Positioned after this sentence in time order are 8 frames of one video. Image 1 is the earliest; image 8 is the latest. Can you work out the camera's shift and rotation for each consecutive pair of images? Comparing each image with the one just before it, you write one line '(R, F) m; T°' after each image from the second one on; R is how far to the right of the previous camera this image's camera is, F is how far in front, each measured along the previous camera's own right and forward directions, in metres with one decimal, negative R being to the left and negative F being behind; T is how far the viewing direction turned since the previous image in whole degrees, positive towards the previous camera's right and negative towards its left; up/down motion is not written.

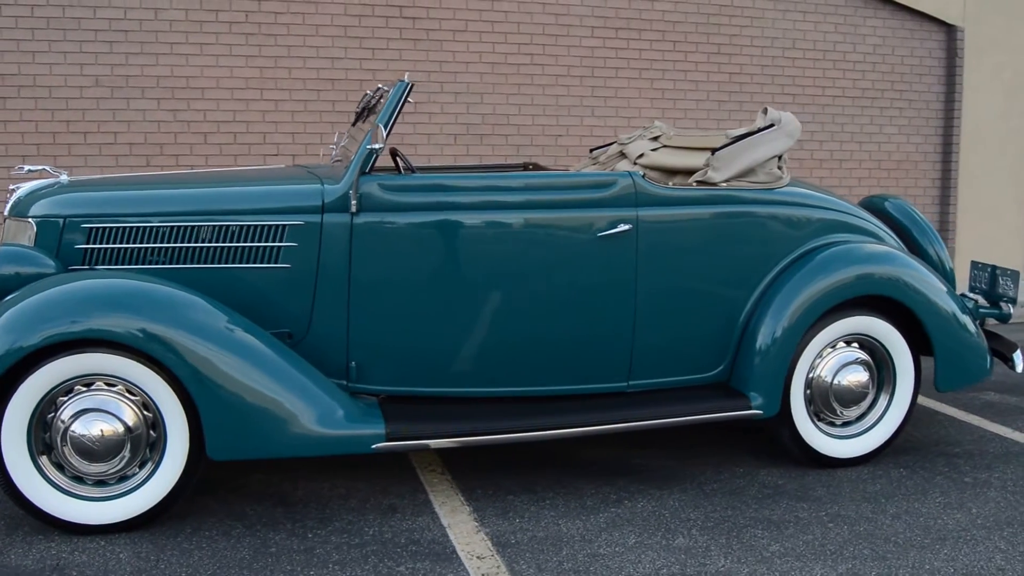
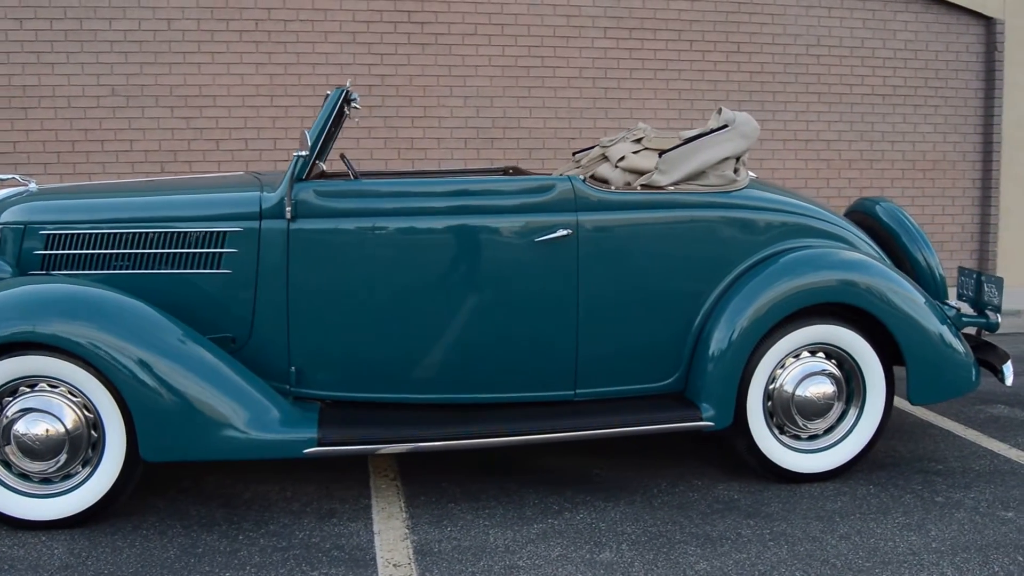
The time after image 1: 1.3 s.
(+0.6, +0.1) m; -5°
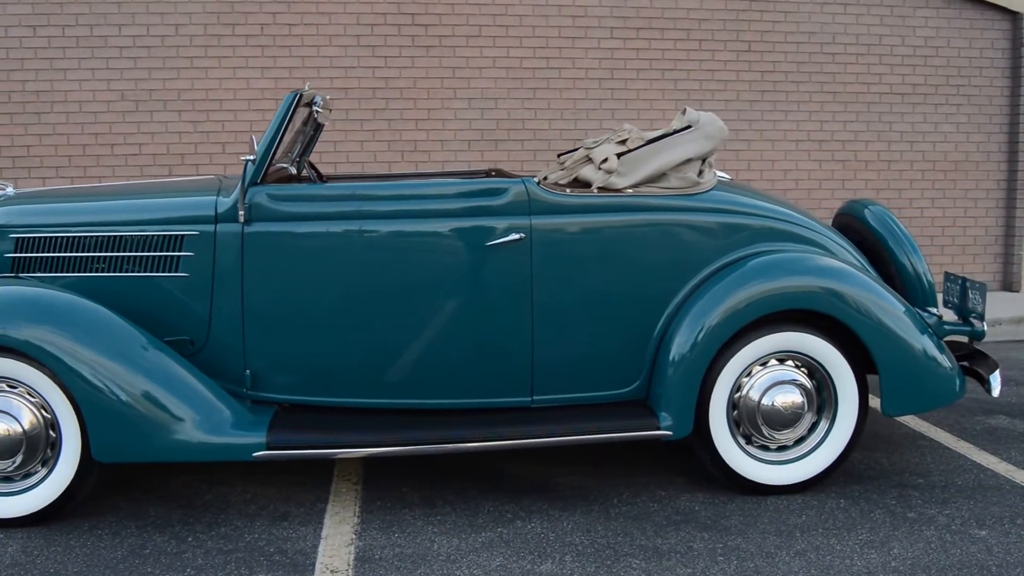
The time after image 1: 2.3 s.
(+0.4, +0.1) m; -4°
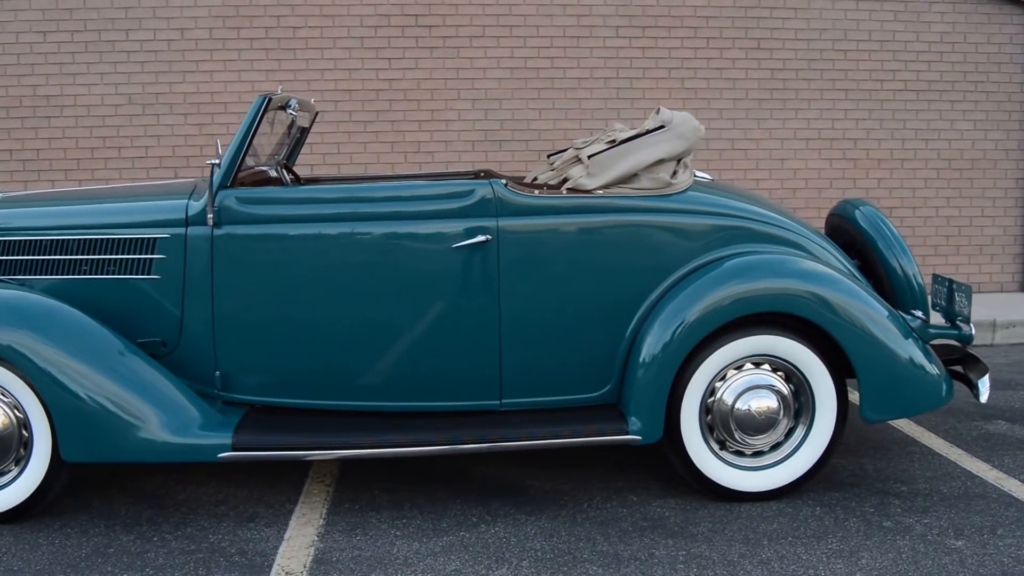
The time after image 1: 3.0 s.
(+0.3, 0.0) m; -3°
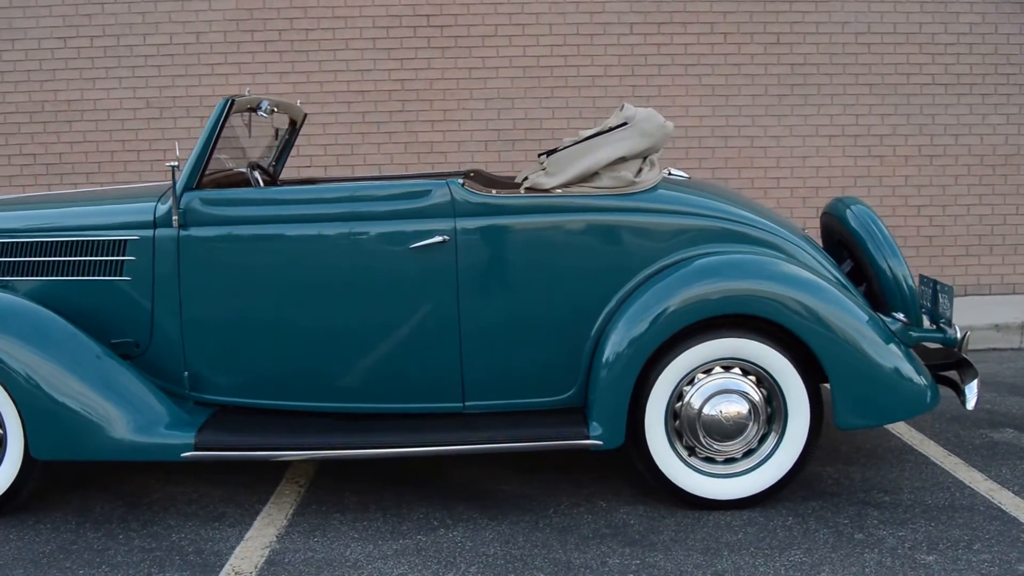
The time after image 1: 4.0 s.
(+0.4, +0.1) m; -4°
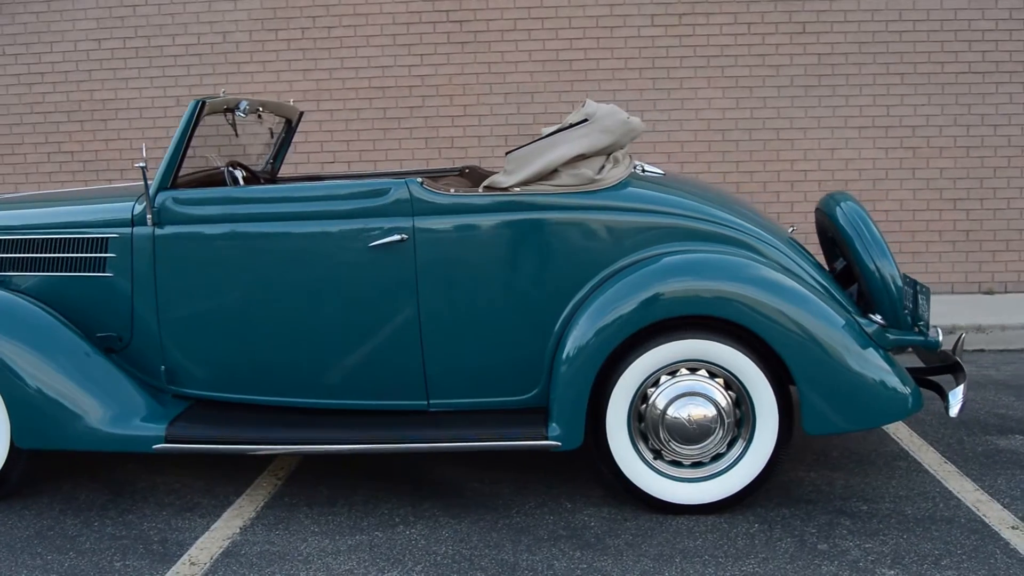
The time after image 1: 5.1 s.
(+0.5, 0.0) m; -5°
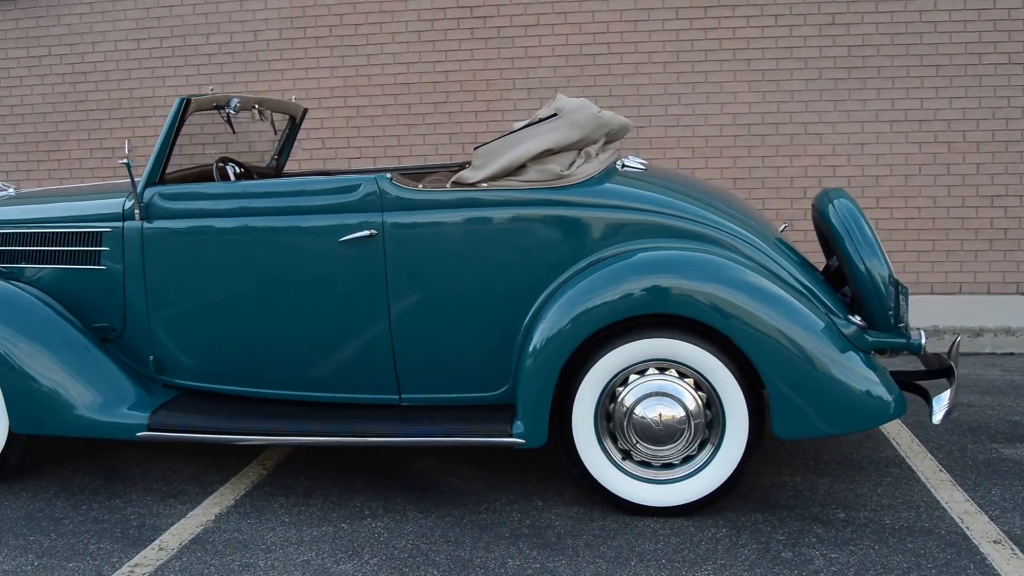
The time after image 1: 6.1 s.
(+0.4, 0.0) m; -5°
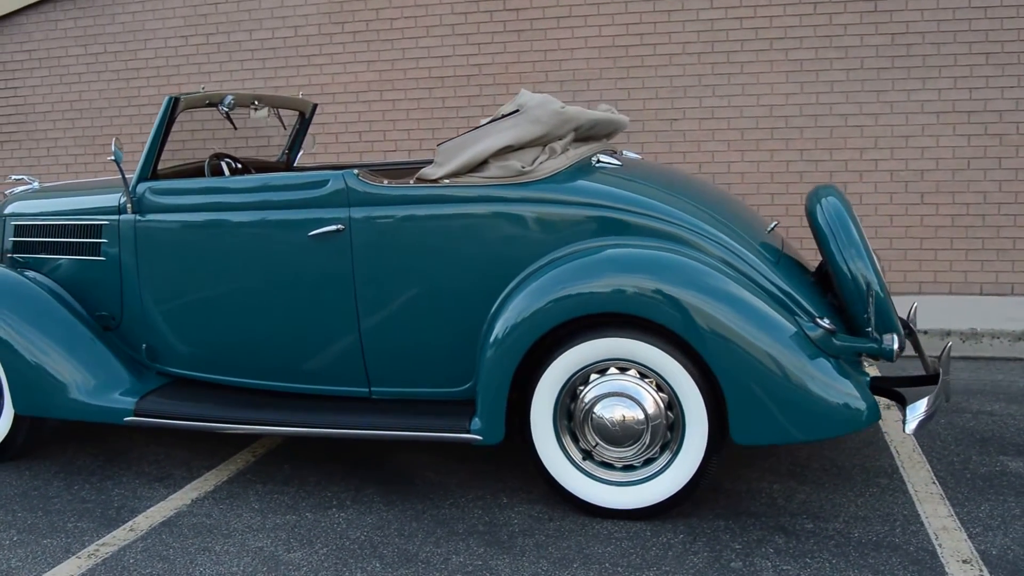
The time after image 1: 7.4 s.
(+0.5, +0.1) m; -6°
